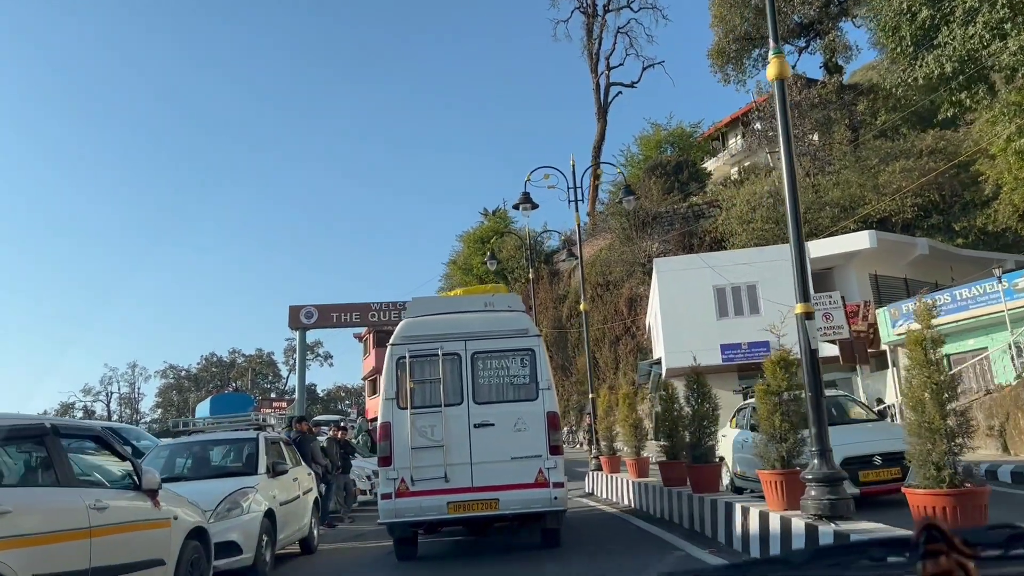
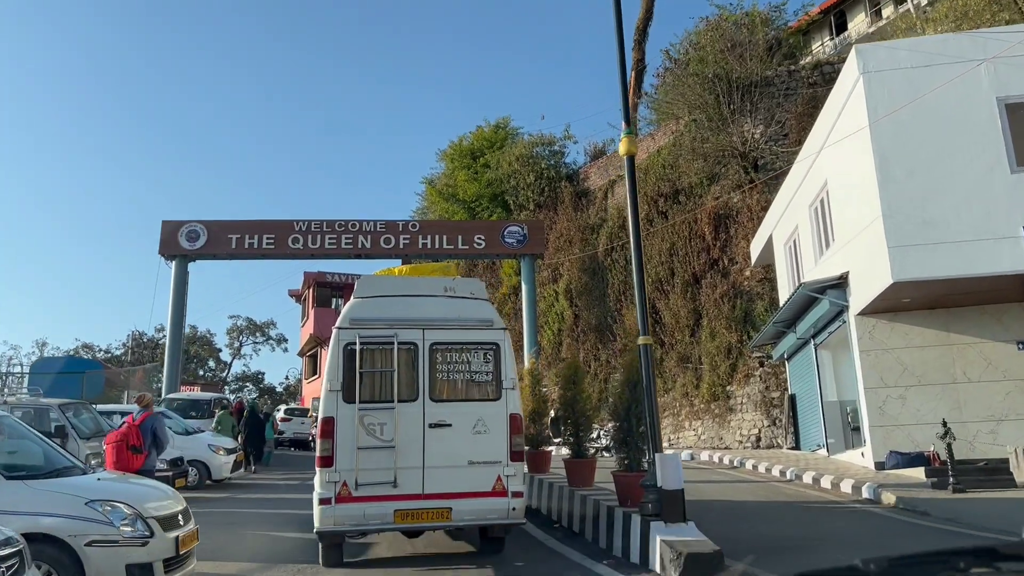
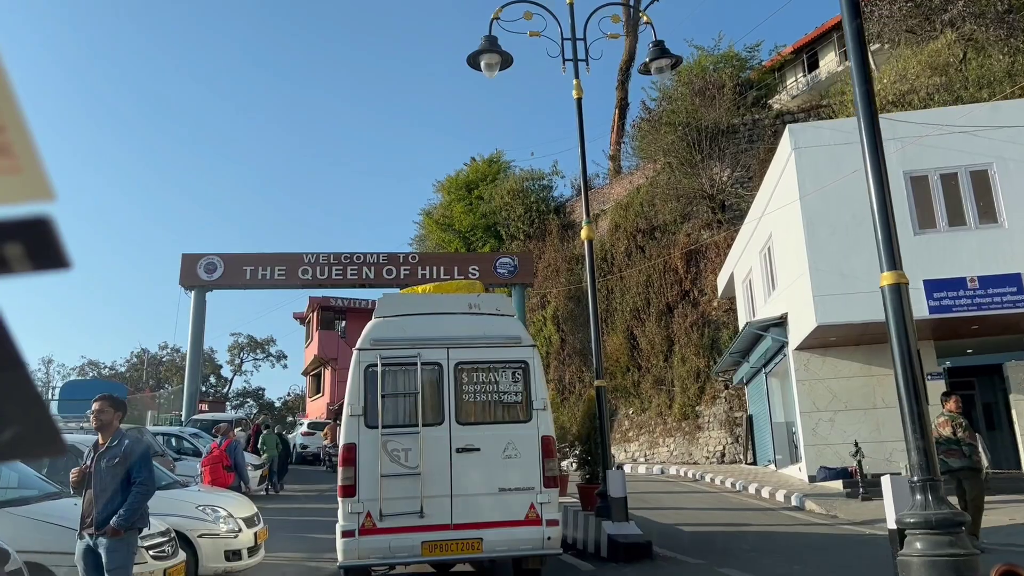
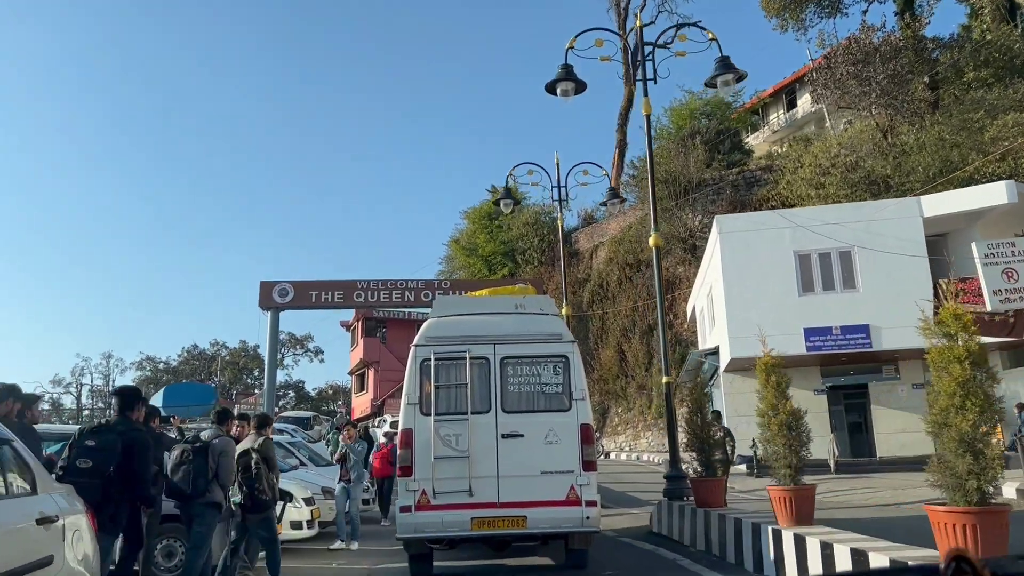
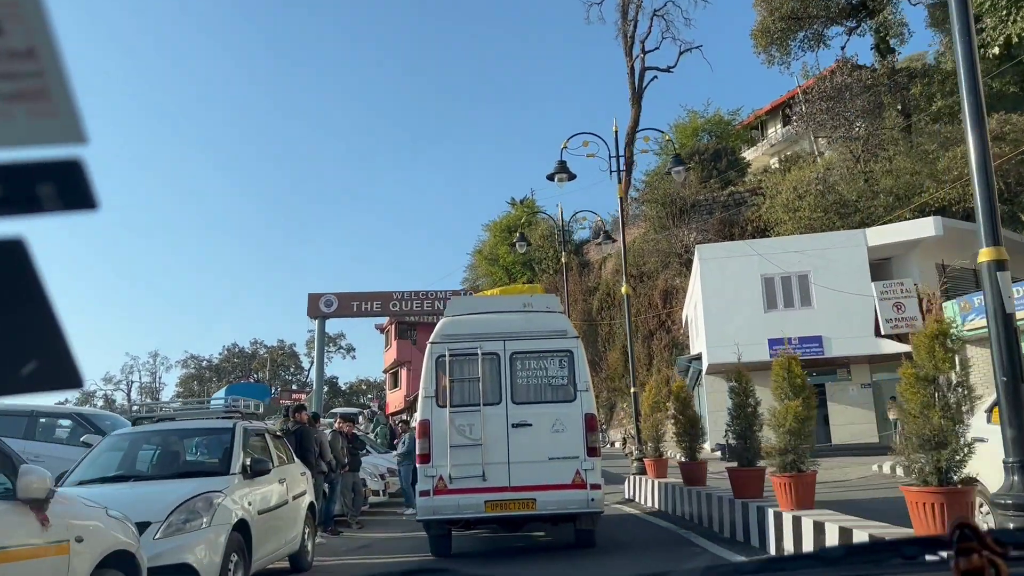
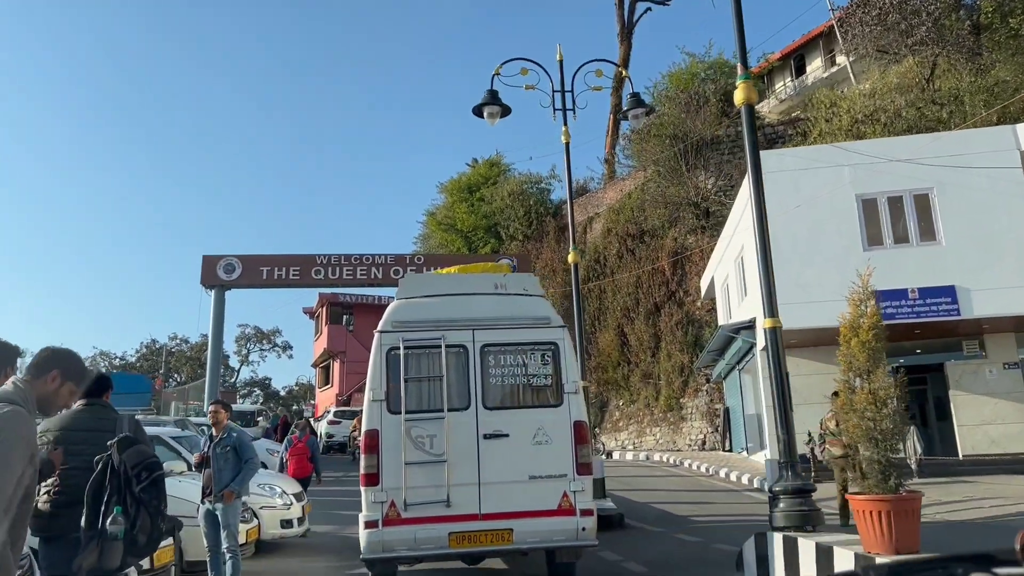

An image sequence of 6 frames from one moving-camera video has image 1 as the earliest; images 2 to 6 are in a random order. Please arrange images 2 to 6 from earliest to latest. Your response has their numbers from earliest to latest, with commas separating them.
5, 4, 6, 3, 2
